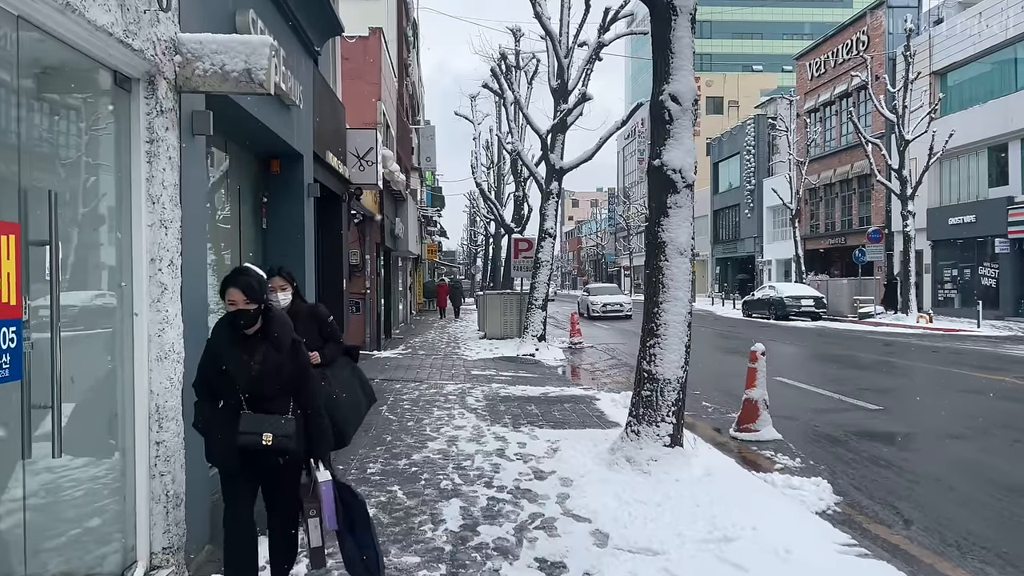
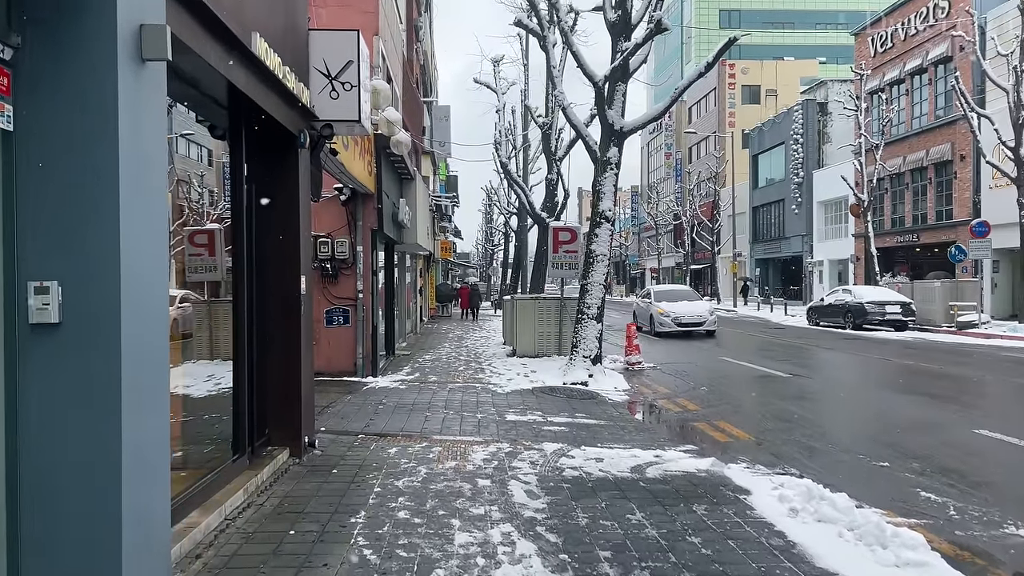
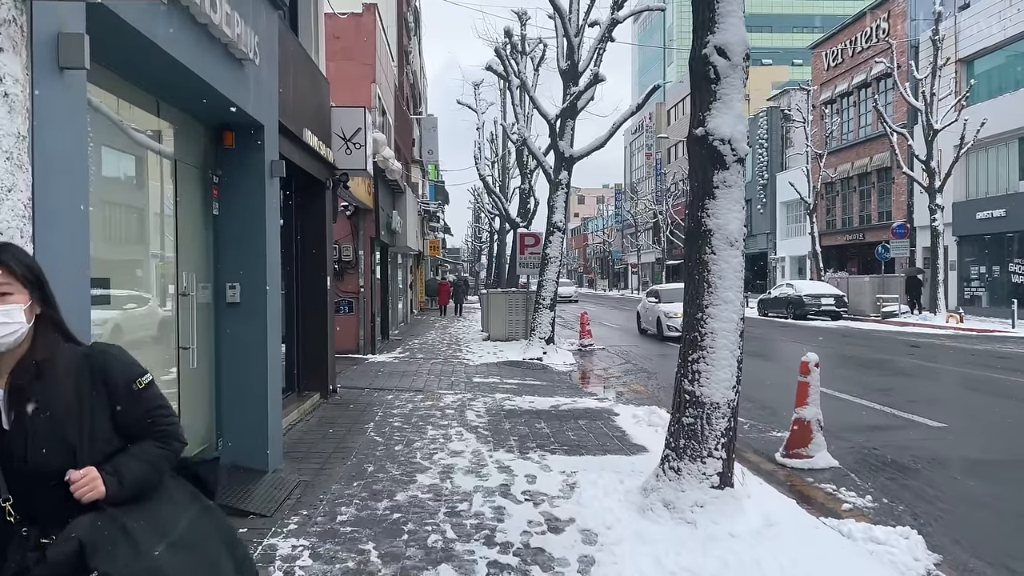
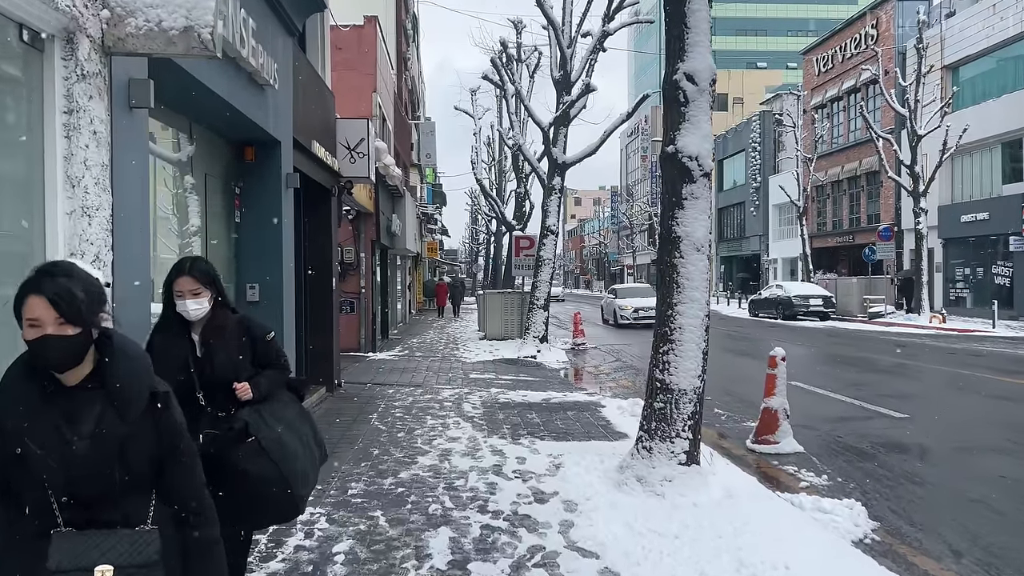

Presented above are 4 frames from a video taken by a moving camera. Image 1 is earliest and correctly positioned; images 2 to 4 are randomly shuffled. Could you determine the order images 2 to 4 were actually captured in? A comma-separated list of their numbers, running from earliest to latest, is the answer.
4, 3, 2
